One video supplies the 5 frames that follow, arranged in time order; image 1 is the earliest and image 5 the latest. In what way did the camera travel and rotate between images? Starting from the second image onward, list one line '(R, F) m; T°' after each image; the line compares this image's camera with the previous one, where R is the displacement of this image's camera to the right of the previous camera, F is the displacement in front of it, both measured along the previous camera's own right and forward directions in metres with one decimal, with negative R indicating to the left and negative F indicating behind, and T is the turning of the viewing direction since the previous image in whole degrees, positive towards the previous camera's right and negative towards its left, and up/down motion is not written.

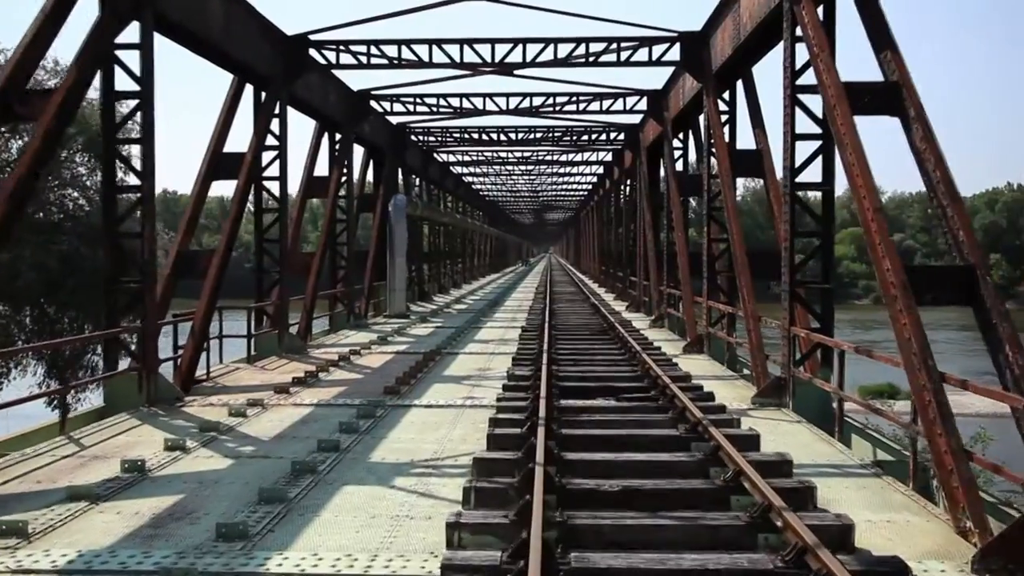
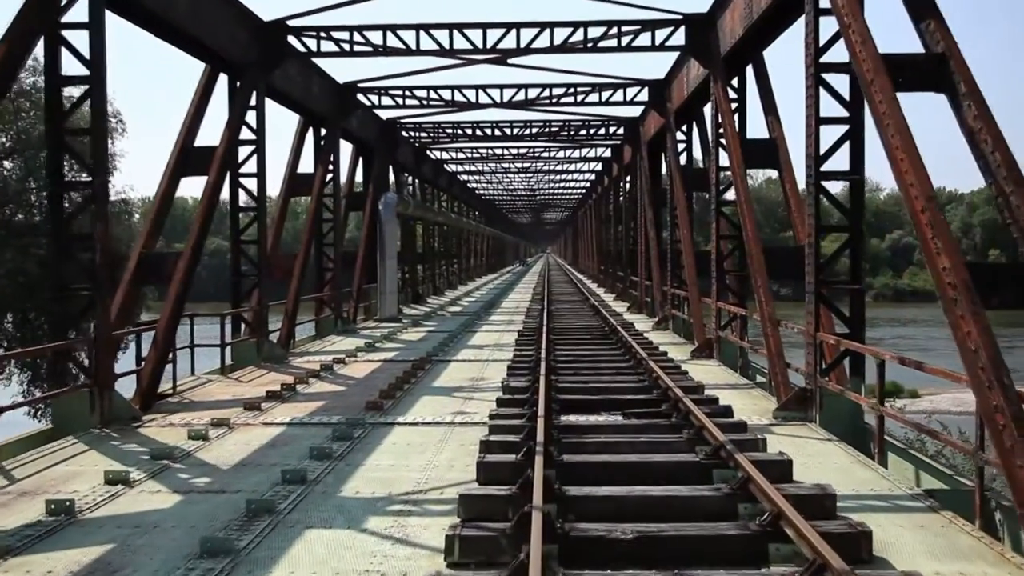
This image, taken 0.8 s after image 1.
(0.0, +1.2) m; 0°
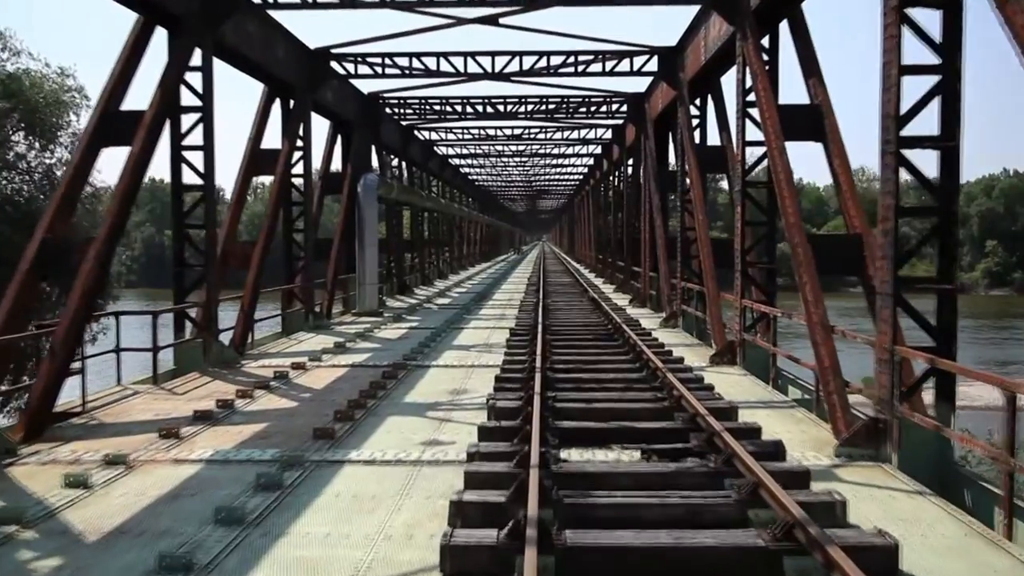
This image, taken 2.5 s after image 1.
(+0.1, +2.4) m; 0°
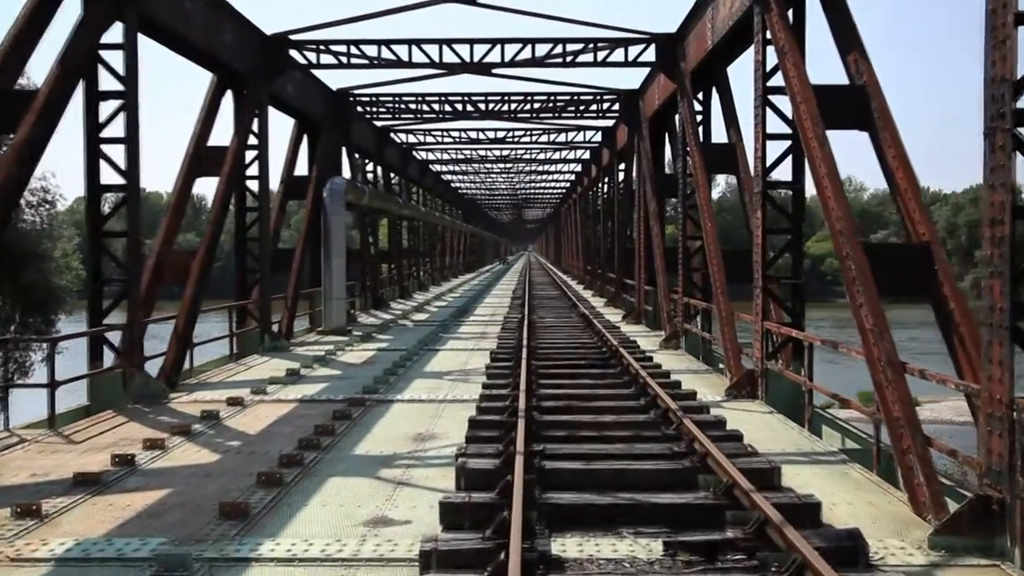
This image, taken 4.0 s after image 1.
(+0.1, +2.2) m; +1°
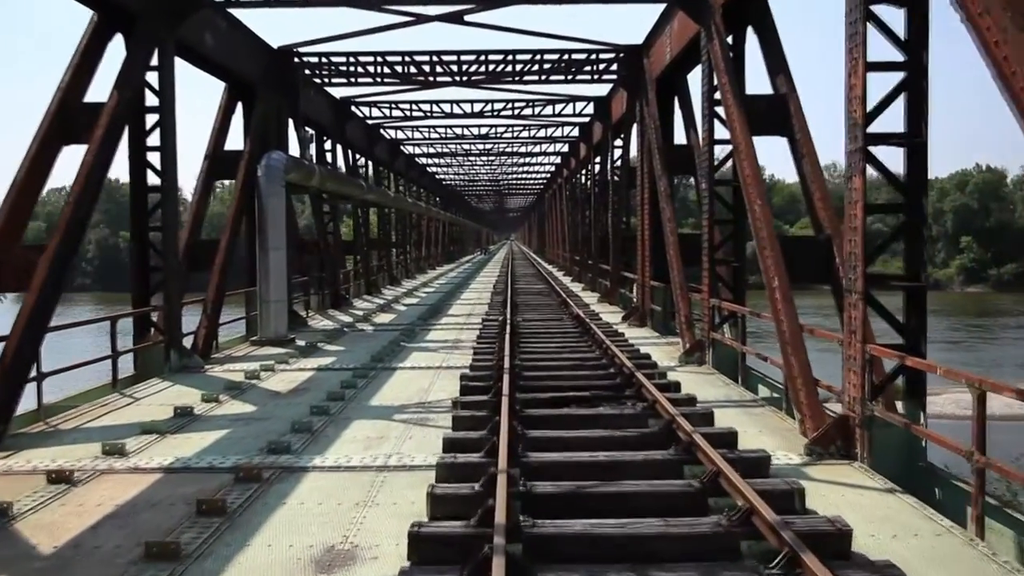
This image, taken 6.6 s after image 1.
(+0.1, +4.0) m; +1°
